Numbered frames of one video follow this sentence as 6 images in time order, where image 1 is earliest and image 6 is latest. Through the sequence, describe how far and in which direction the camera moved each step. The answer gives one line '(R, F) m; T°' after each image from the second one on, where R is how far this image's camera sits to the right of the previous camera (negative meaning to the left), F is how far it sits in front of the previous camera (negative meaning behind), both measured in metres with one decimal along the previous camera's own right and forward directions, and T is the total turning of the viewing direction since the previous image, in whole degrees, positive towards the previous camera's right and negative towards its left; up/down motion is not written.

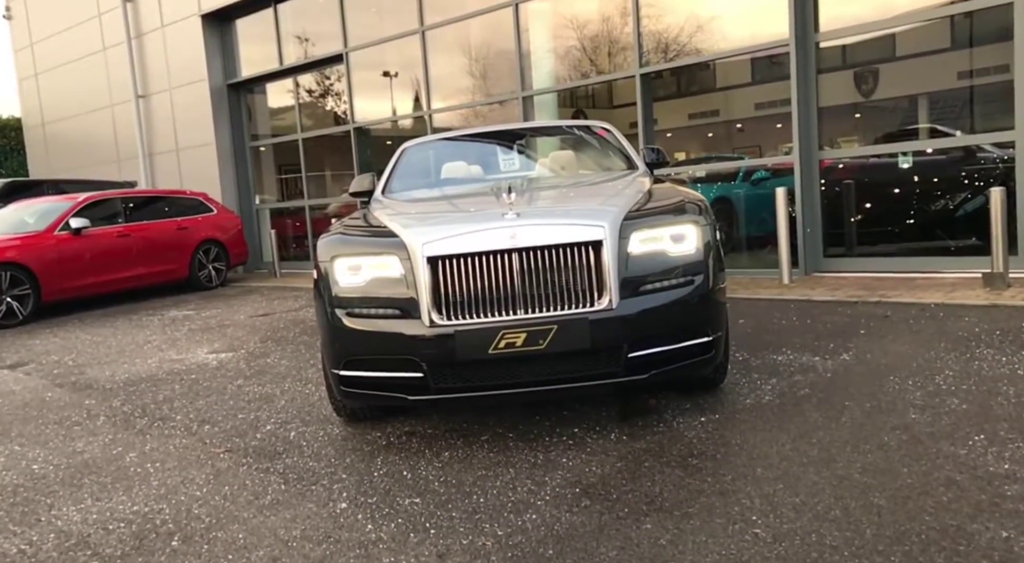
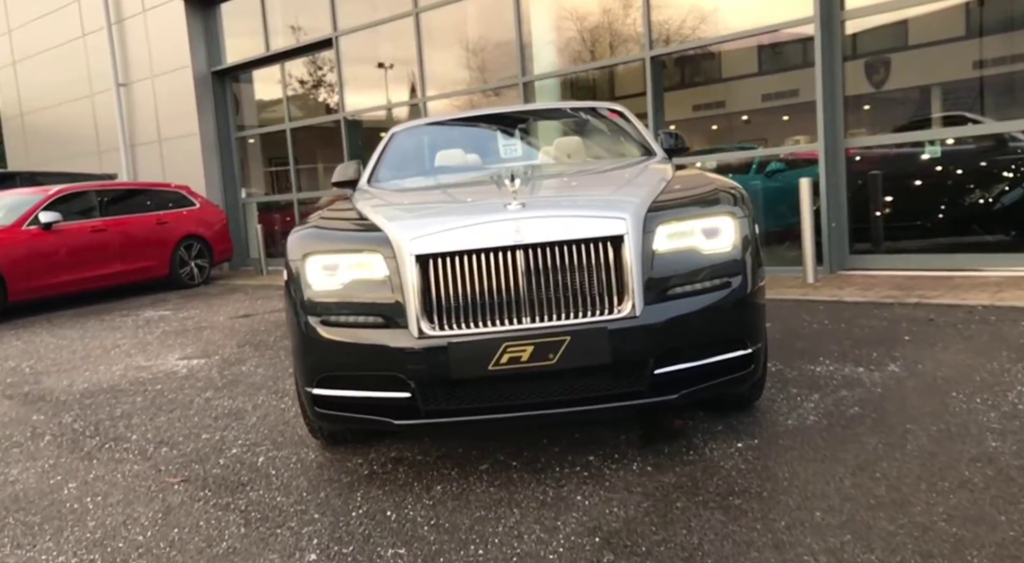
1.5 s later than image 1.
(0.0, +0.6) m; 0°
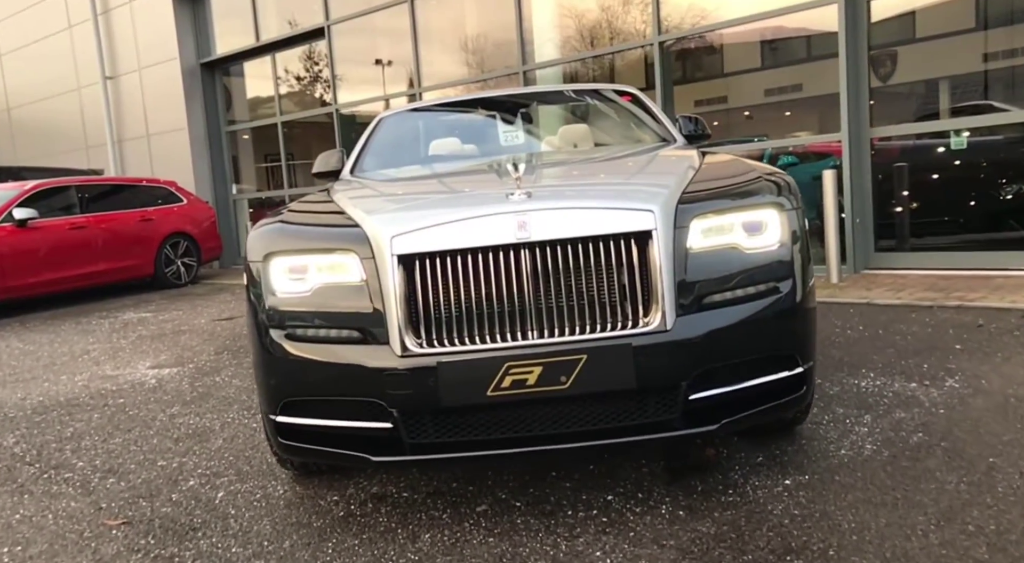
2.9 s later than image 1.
(0.0, +0.6) m; 0°
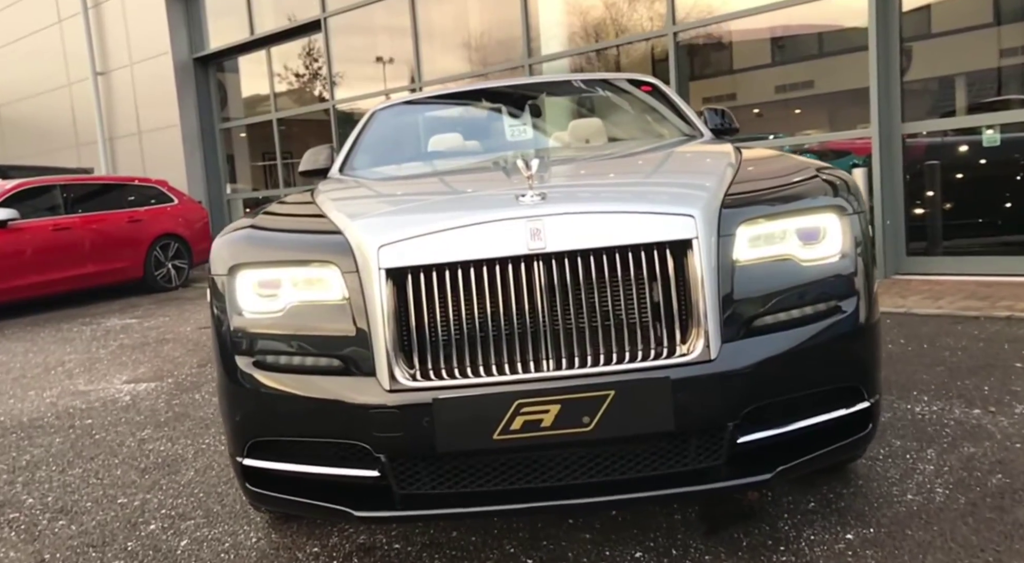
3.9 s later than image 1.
(0.0, +0.4) m; 0°
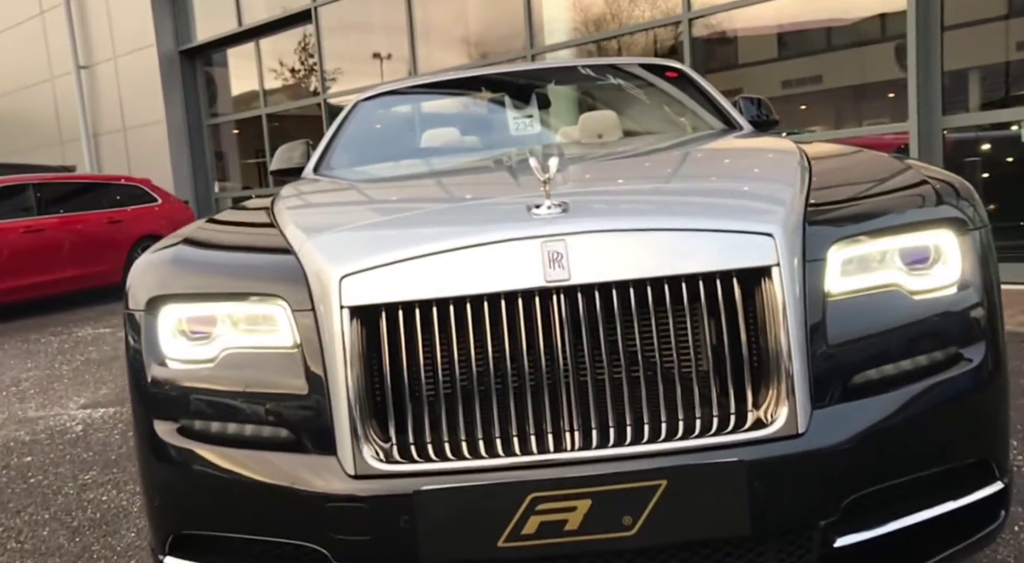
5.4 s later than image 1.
(0.0, +0.6) m; 0°
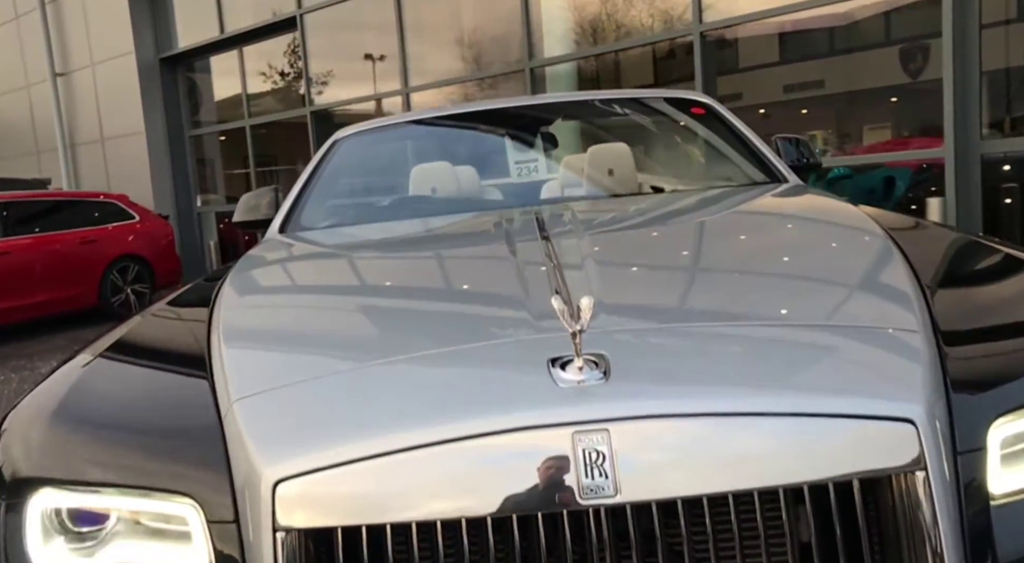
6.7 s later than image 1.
(0.0, +0.5) m; 0°
